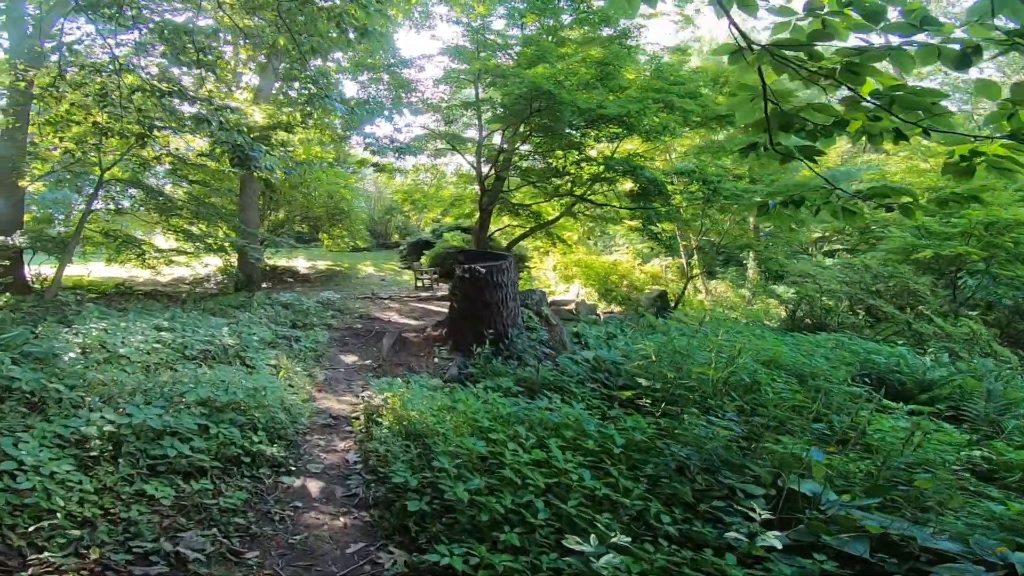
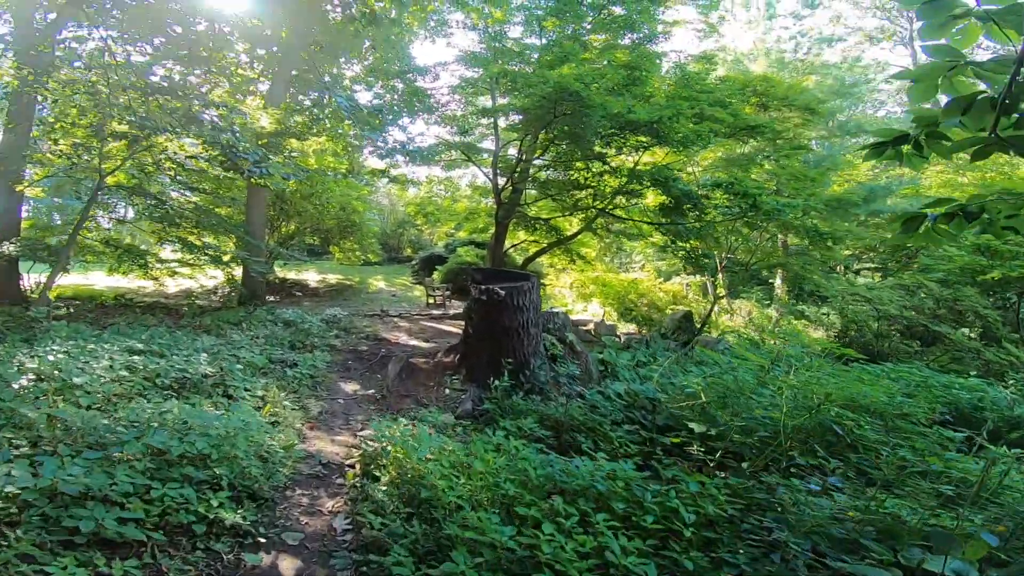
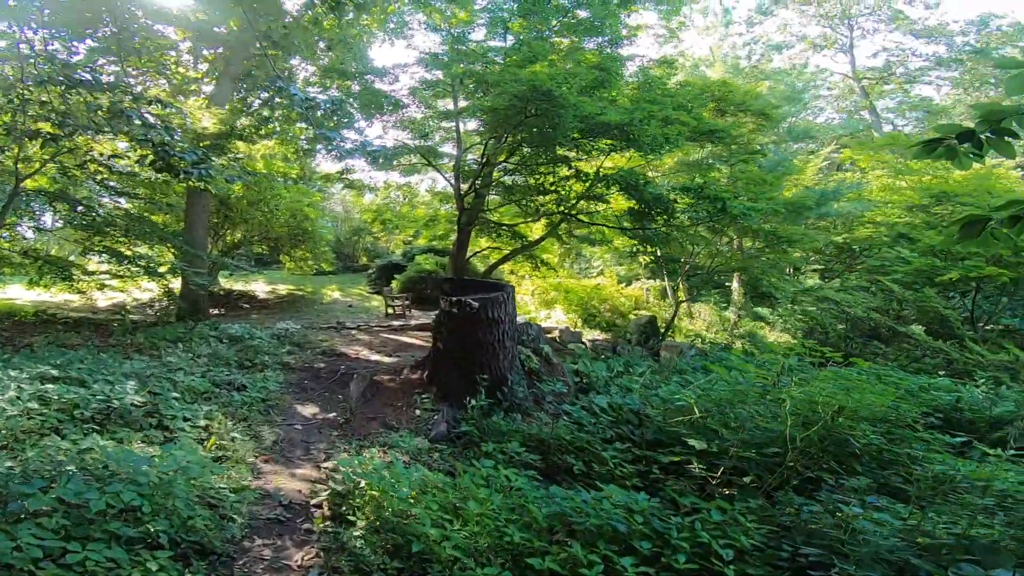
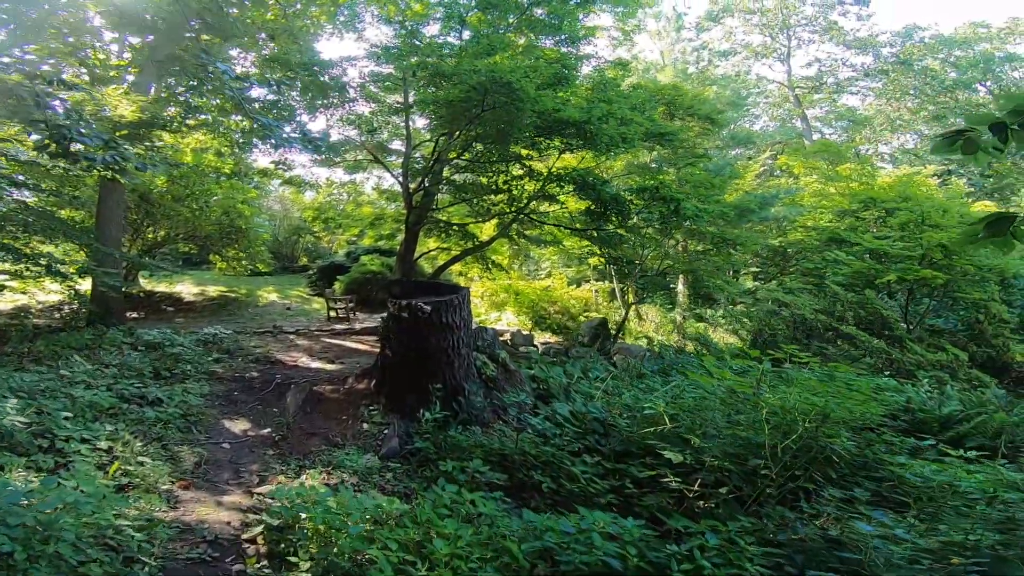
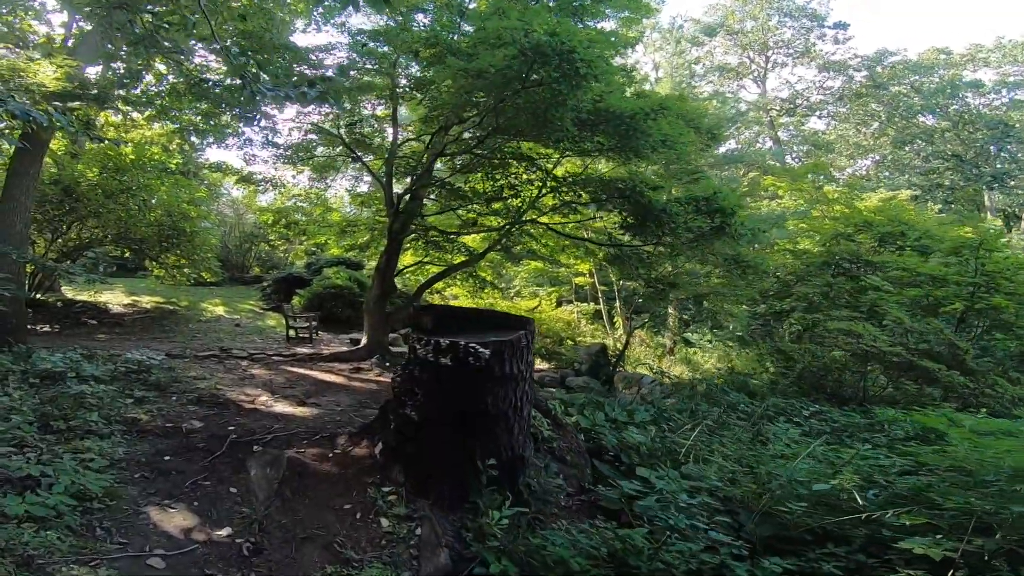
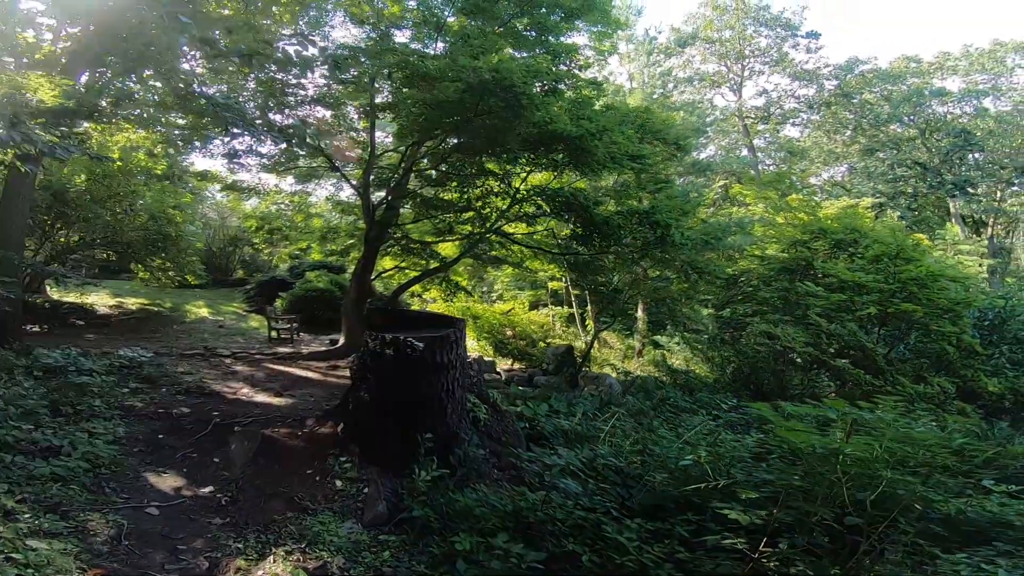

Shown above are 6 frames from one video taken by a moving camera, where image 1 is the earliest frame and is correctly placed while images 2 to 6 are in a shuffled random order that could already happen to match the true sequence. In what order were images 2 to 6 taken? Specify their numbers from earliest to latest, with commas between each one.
2, 3, 4, 6, 5
